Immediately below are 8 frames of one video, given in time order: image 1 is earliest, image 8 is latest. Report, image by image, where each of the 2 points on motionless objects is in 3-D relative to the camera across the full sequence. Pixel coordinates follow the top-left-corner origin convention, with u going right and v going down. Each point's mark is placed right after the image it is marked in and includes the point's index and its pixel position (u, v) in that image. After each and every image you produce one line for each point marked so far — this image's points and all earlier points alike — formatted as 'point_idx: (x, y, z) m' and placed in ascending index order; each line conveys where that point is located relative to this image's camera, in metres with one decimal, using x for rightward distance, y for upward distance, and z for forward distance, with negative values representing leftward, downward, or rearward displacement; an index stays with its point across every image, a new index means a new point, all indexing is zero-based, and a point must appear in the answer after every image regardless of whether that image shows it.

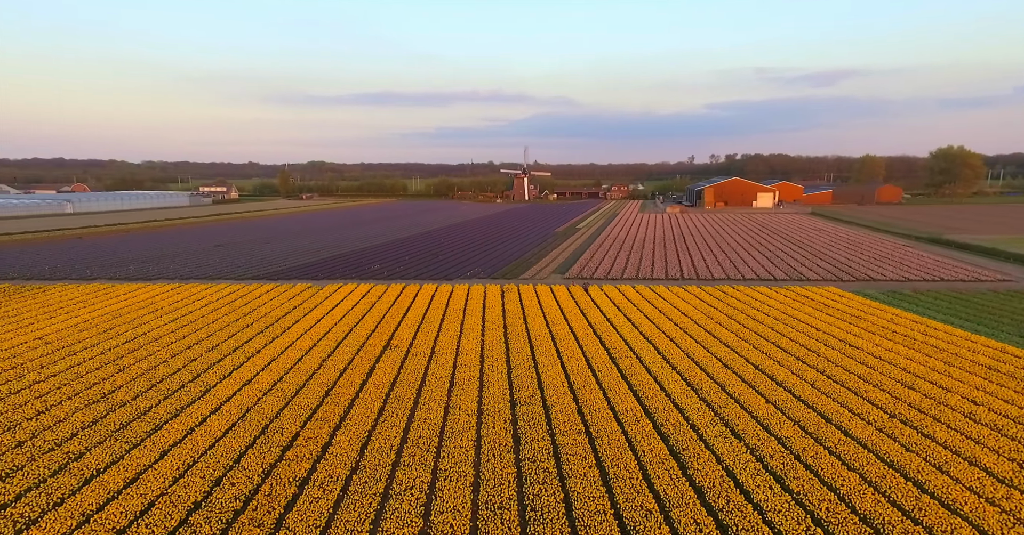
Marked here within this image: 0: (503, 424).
0: (-0.1, -2.1, +7.9) m
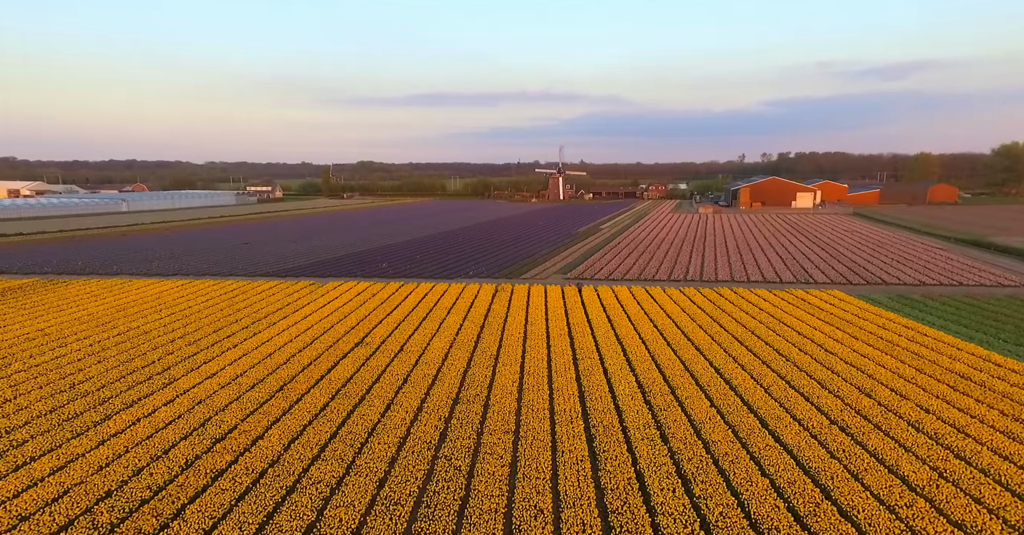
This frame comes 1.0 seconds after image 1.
0: (-1.0, -2.1, +7.9) m
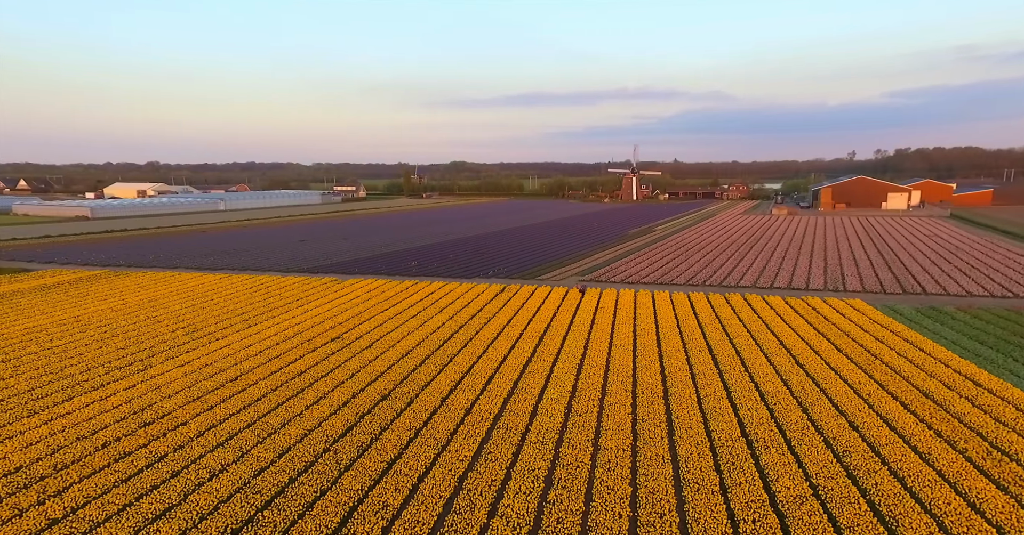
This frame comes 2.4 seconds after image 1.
0: (-2.3, -2.1, +8.3) m
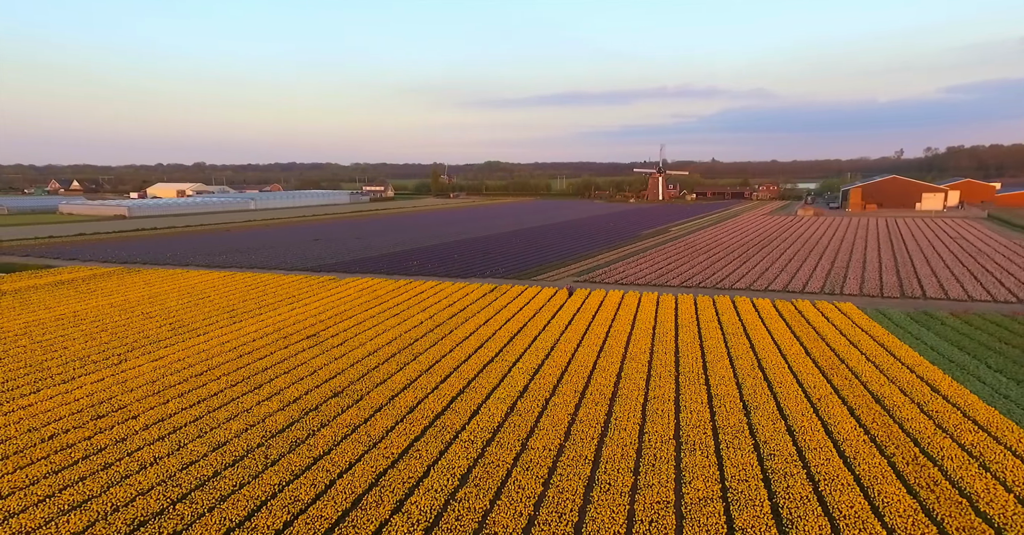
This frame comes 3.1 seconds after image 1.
0: (-3.2, -2.1, +8.5) m
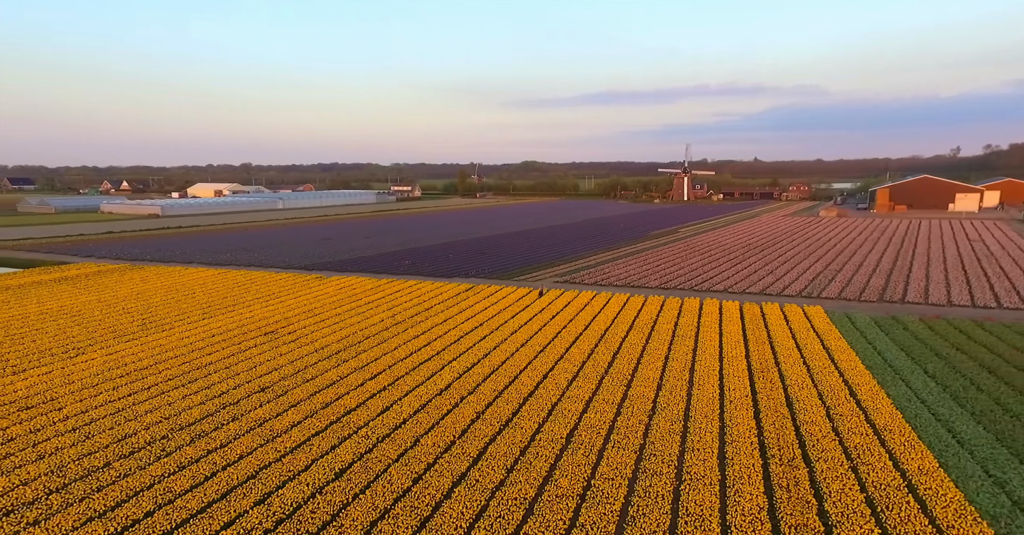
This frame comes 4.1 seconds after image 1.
0: (-4.6, -2.1, +8.8) m
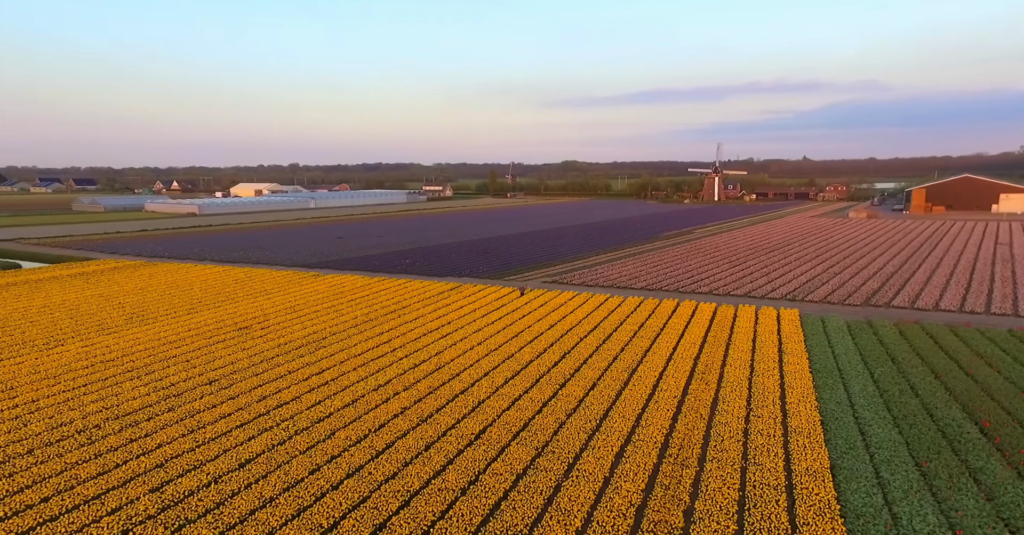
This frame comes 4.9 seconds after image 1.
0: (-5.7, -2.1, +9.2) m
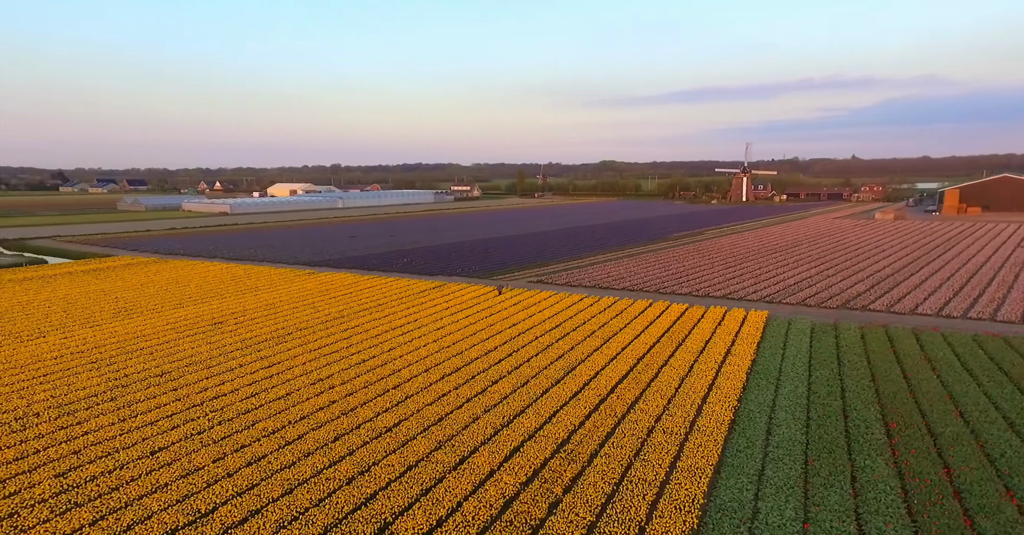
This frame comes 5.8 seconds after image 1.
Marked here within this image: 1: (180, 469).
0: (-6.9, -2.0, +9.8) m
1: (-3.8, -2.4, +6.9) m
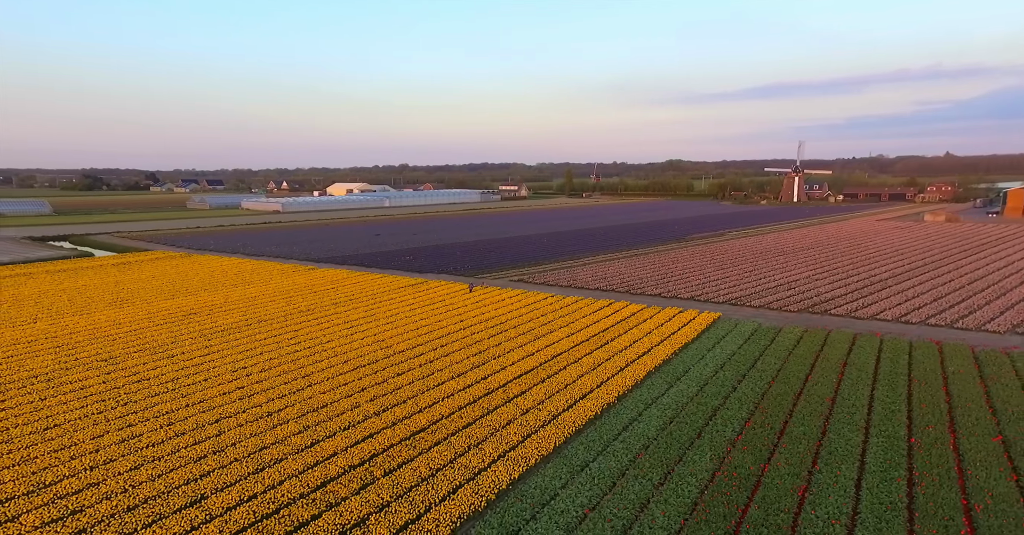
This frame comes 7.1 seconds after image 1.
0: (-8.7, -1.9, +10.8) m
1: (-5.8, -2.3, +7.7) m
